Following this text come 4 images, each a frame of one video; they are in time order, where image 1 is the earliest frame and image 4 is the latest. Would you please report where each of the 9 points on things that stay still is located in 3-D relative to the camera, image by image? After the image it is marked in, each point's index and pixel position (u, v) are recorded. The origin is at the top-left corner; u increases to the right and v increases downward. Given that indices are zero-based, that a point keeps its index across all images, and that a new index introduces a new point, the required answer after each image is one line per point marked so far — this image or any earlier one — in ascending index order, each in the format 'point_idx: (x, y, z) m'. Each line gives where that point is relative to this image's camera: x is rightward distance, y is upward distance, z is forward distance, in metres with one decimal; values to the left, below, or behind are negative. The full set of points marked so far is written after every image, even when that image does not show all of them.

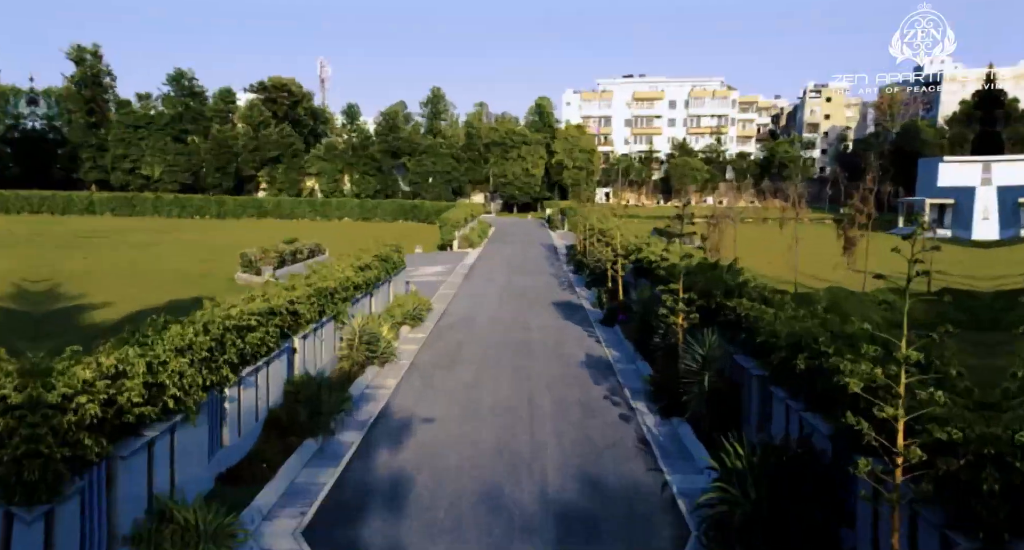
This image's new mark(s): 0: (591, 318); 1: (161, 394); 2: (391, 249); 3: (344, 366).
0: (+2.1, -1.1, +16.6) m
1: (-3.1, -1.0, +6.3) m
2: (-2.8, +0.6, +17.0) m
3: (-2.7, -1.5, +11.5) m
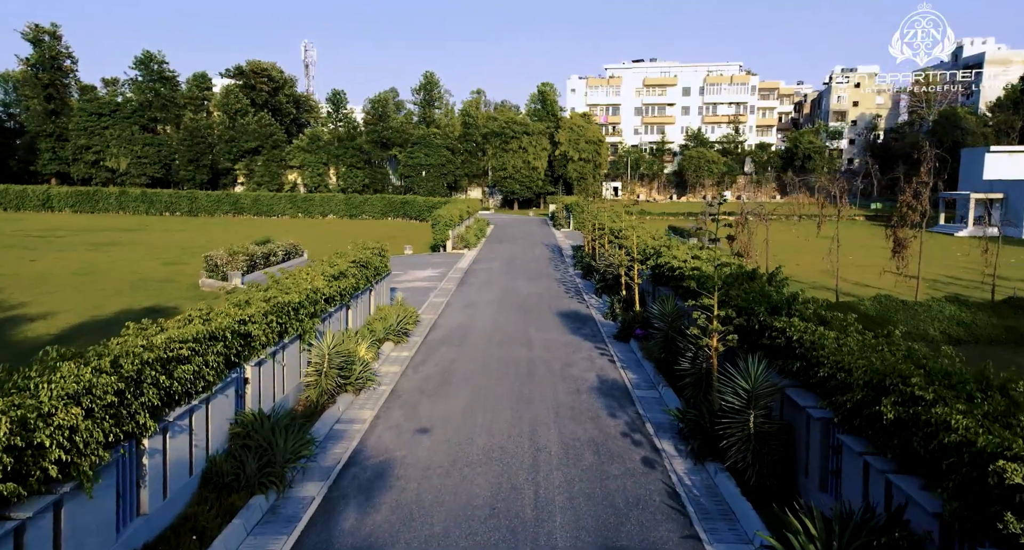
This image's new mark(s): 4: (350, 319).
0: (+1.9, -1.3, +14.9) m
1: (-3.0, -1.2, +4.5) m
2: (-3.0, +0.5, +15.2) m
3: (-2.7, -1.7, +9.7) m
4: (-2.9, -0.9, +12.8) m
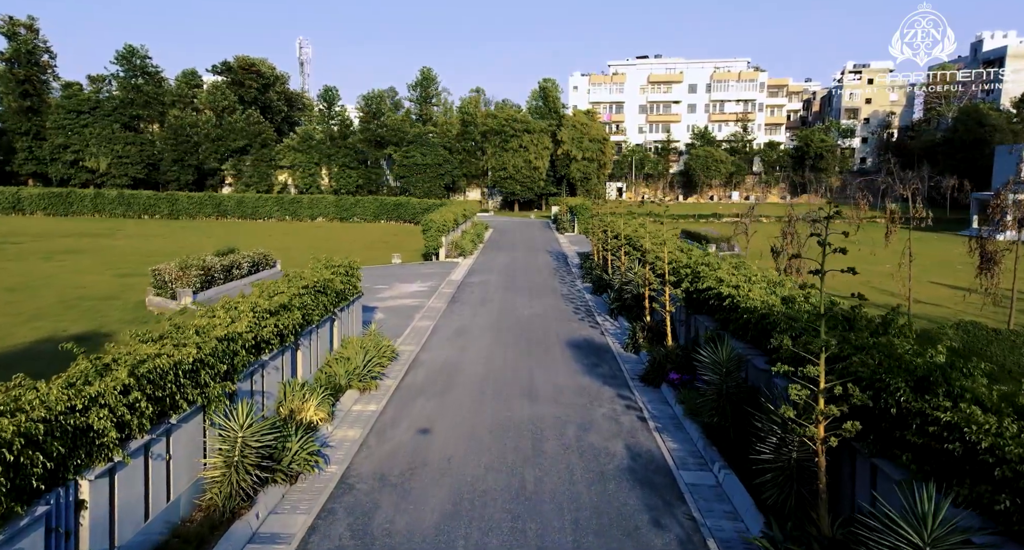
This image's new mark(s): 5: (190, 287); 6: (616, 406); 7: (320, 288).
0: (+1.9, -1.7, +11.8) m
1: (-3.0, -1.6, +1.4) m
2: (-3.0, 0.0, +12.1) m
3: (-2.8, -2.1, +6.6) m
4: (-3.0, -1.3, +9.8) m
5: (-8.0, -0.3, +17.7) m
6: (+1.5, -1.9, +10.3) m
7: (-2.9, -0.2, +10.9) m
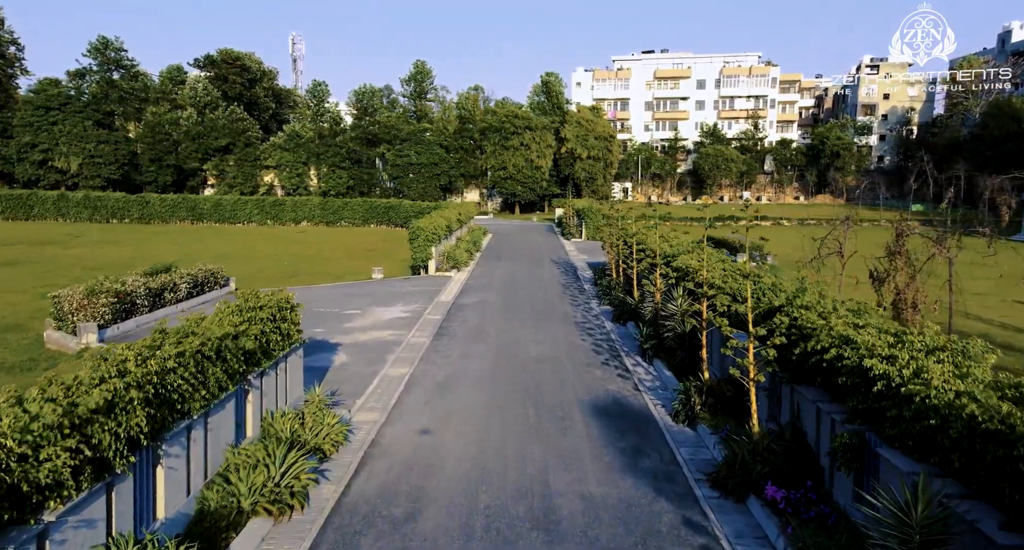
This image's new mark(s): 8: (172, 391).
0: (+2.0, -2.2, +7.8) m
1: (-3.0, -2.2, -2.6) m
2: (-2.9, -0.5, +8.1) m
3: (-2.7, -2.6, +2.6) m
4: (-2.9, -1.8, +5.8) m
5: (-8.0, -0.9, +13.7) m
6: (+1.5, -2.4, +6.3) m
7: (-2.9, -0.7, +6.9) m
8: (-2.9, -1.0, +6.0) m
